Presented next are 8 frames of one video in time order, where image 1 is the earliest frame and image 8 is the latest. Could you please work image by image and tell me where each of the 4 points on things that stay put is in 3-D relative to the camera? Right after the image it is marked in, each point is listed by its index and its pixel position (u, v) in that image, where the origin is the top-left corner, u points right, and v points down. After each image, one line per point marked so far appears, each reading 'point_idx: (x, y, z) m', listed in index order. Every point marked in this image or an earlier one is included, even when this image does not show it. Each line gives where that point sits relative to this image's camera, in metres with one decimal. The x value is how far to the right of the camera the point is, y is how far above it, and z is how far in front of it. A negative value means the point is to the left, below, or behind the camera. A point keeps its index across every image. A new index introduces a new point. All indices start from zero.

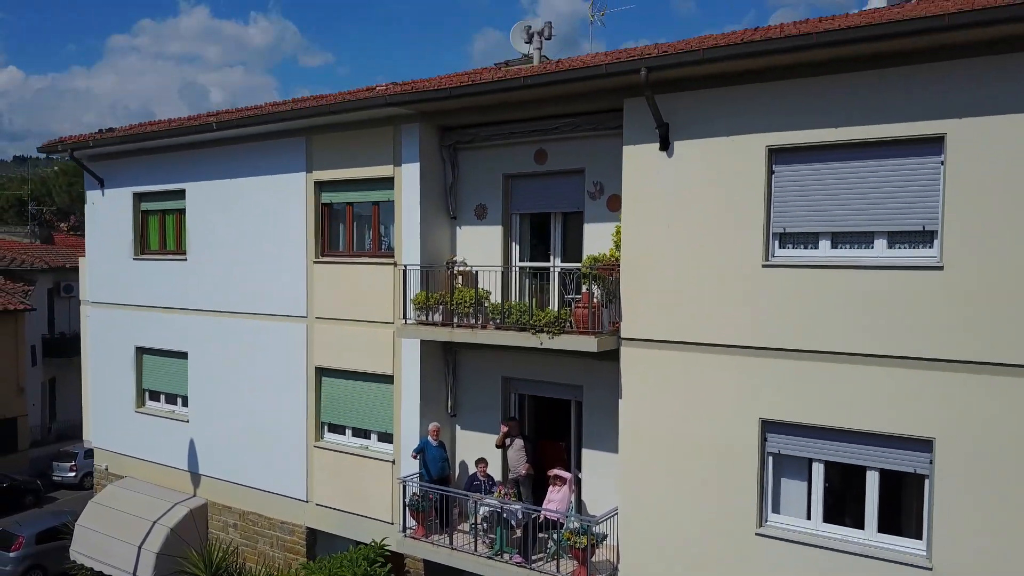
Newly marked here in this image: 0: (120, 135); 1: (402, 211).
0: (-5.2, +2.0, +10.5) m
1: (-1.2, +0.8, +8.3) m
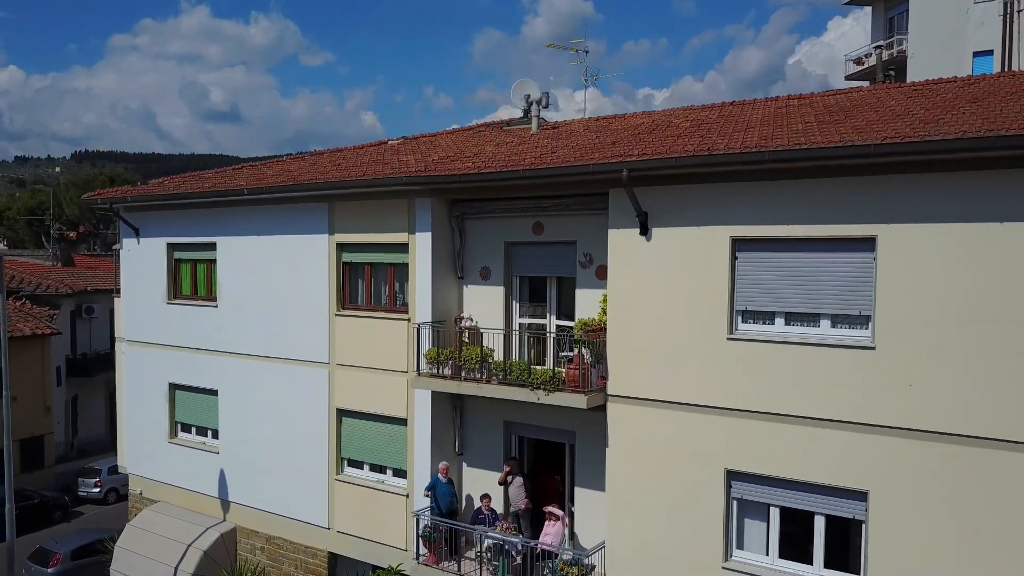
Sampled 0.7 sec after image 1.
0: (-5.2, +1.4, +11.5) m
1: (-1.1, +0.2, +9.4) m
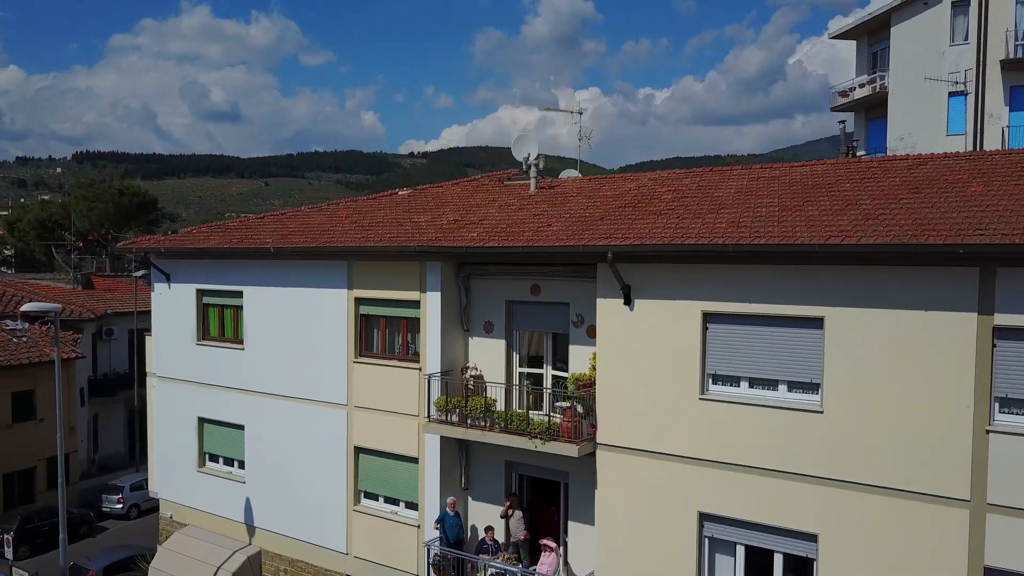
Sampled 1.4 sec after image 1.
0: (-5.2, +0.6, +12.6) m
1: (-1.1, -0.5, +10.5) m
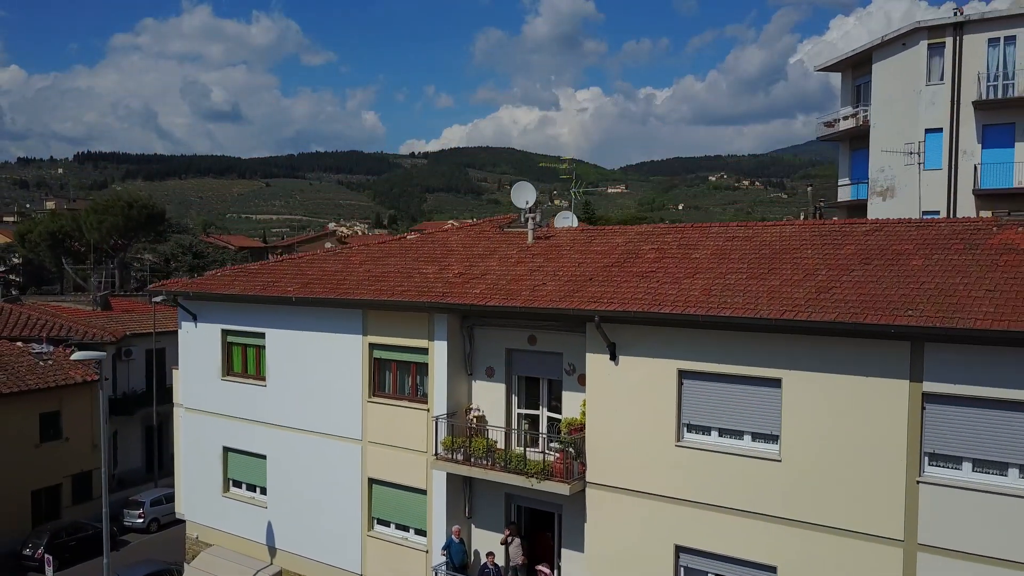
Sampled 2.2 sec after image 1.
0: (-5.2, -0.1, +13.8) m
1: (-1.2, -1.3, +11.6) m
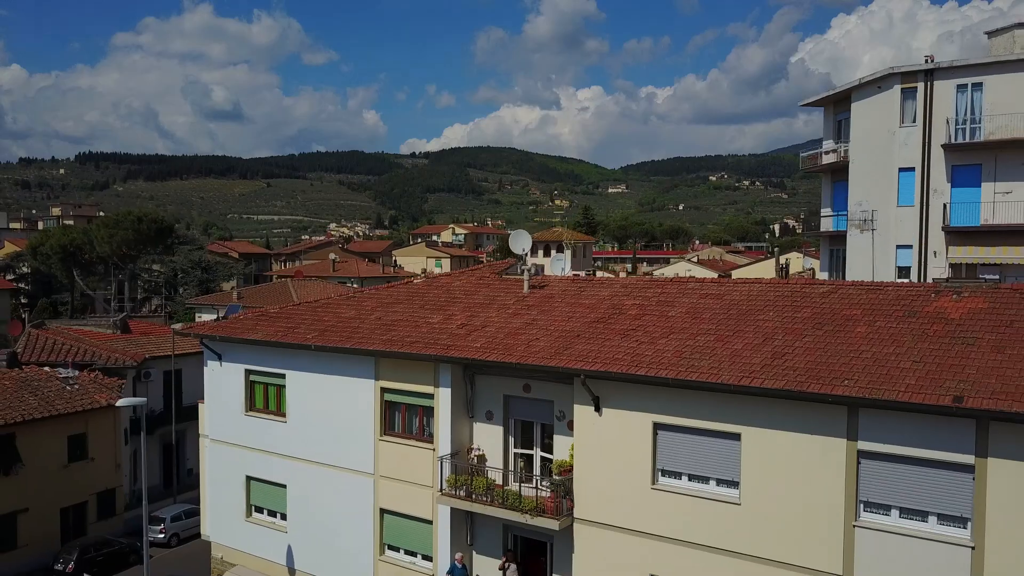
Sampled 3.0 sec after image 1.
0: (-5.3, -1.0, +15.2) m
1: (-1.2, -2.2, +13.0) m
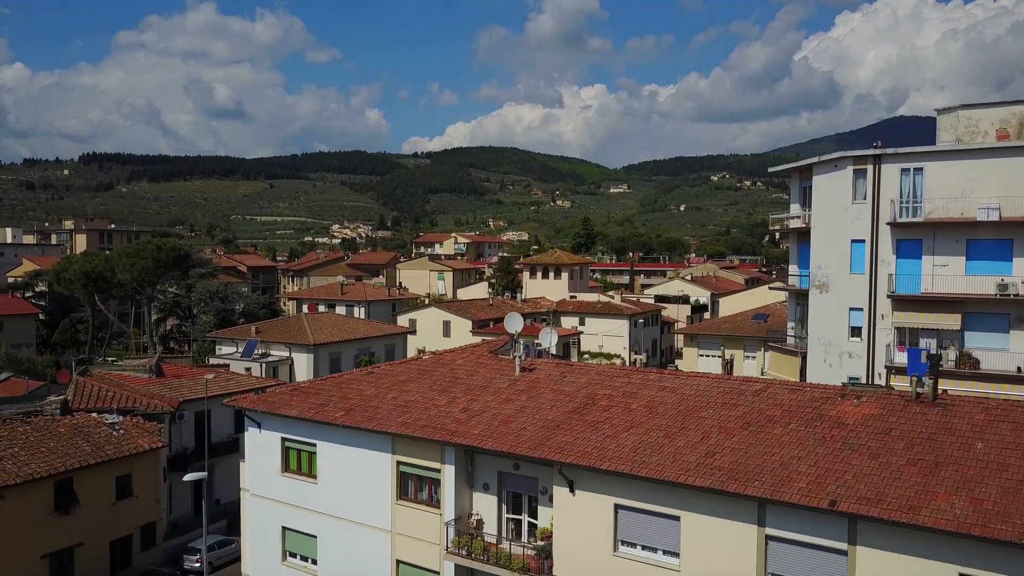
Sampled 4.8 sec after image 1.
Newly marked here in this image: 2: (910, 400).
0: (-5.4, -2.9, +18.1) m
1: (-1.4, -4.1, +16.0) m
2: (+7.2, -2.0, +14.1) m
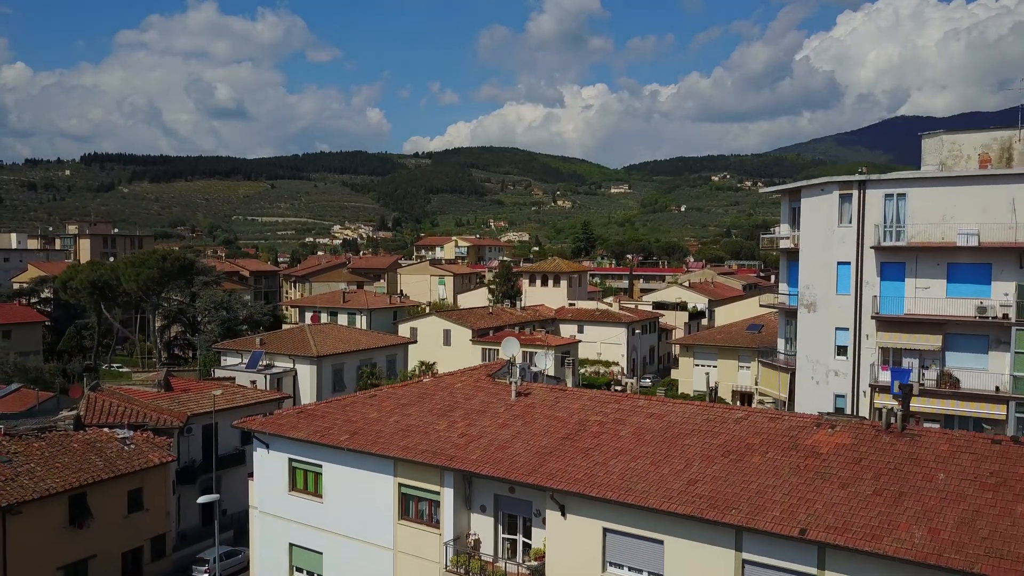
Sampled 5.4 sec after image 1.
0: (-5.5, -3.6, +19.1) m
1: (-1.5, -4.8, +16.9) m
2: (+7.1, -2.7, +15.0) m
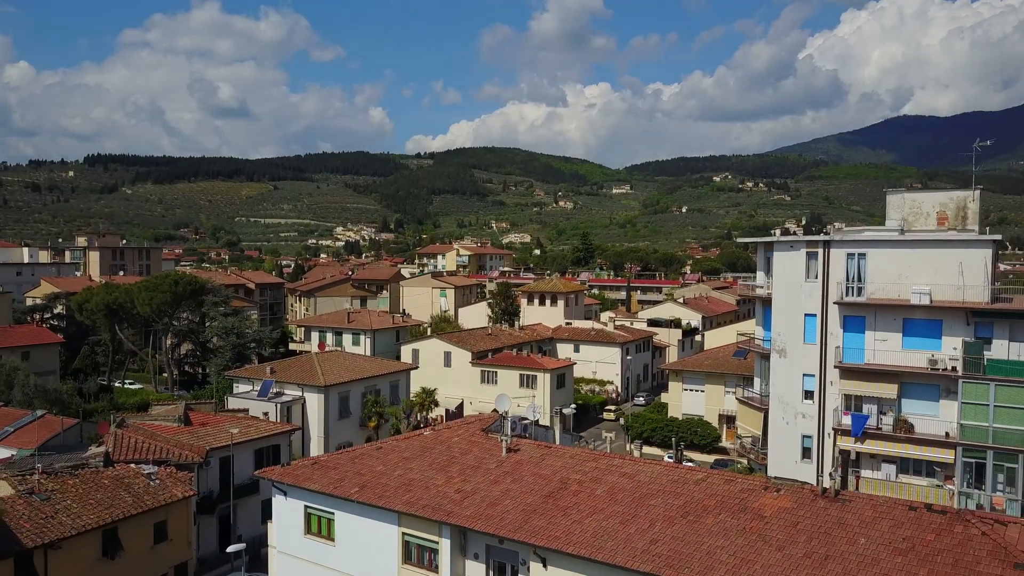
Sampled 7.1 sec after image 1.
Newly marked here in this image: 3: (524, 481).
0: (-5.8, -5.4, +21.5) m
1: (-1.7, -6.6, +19.3) m
2: (+6.8, -4.6, +17.4) m
3: (+0.3, -4.9, +20.0) m
